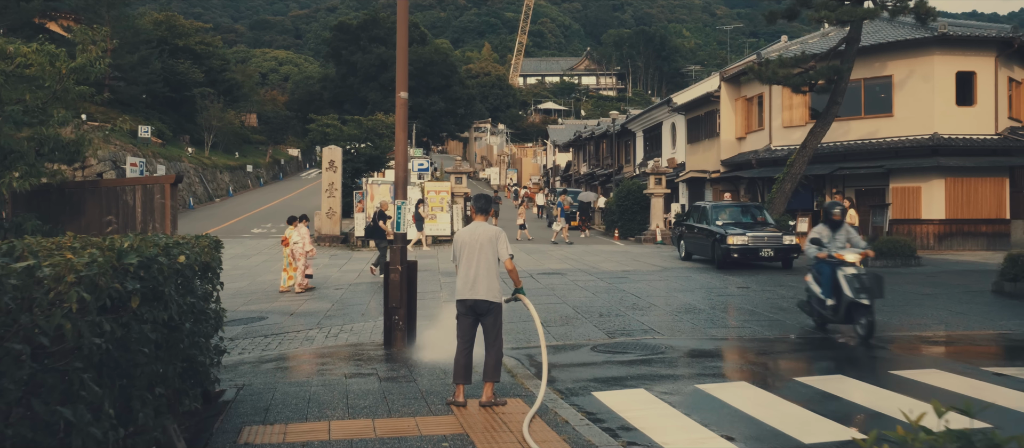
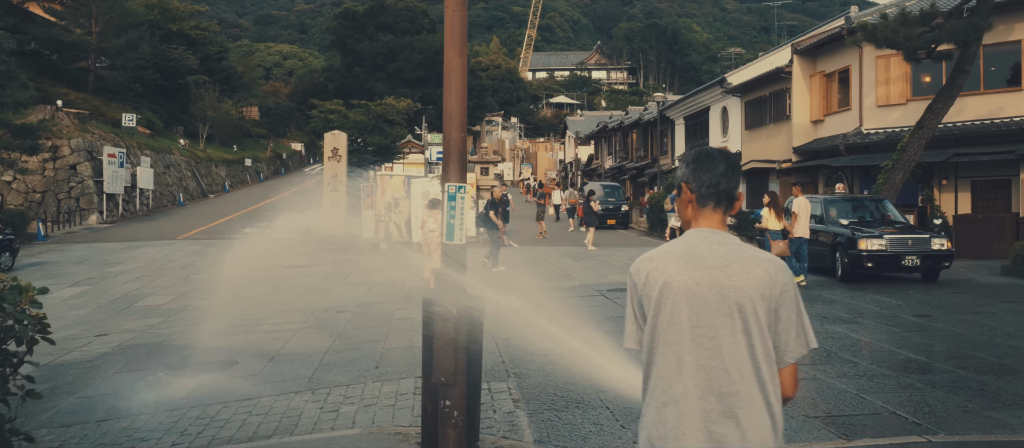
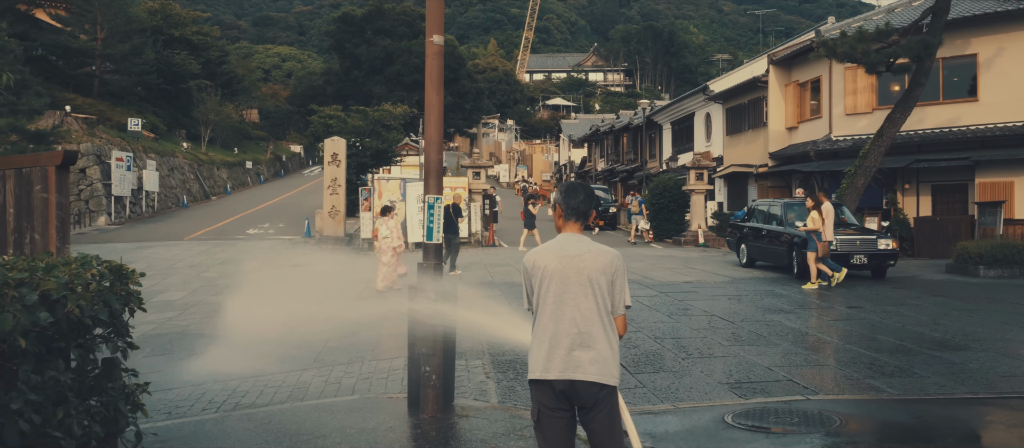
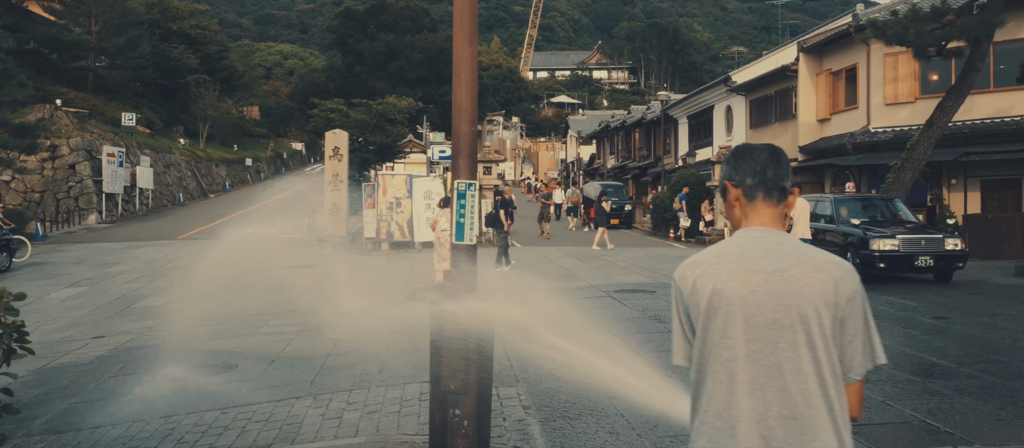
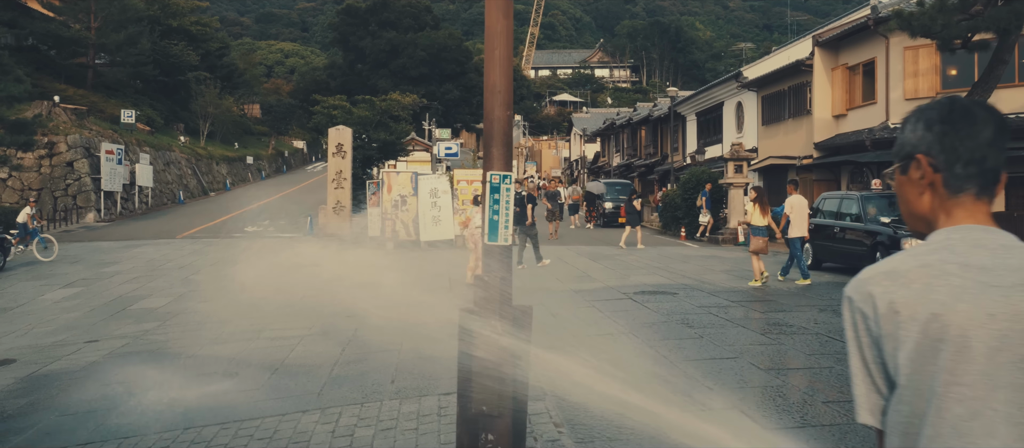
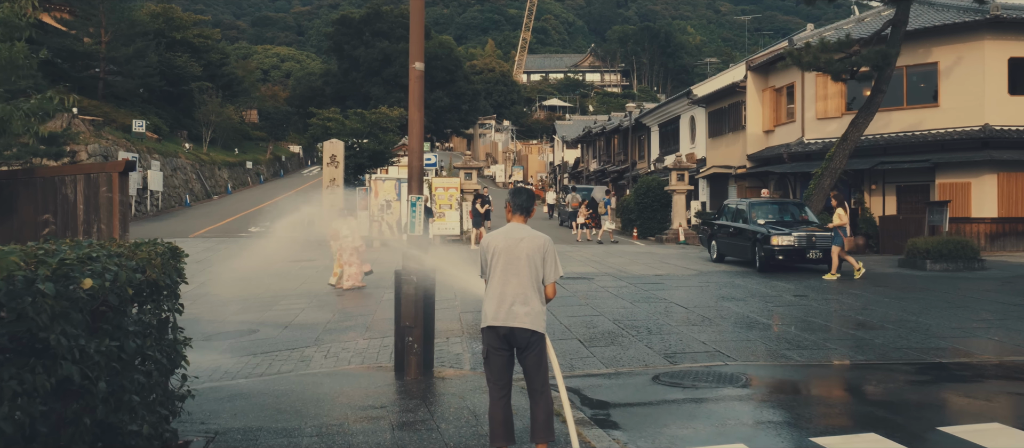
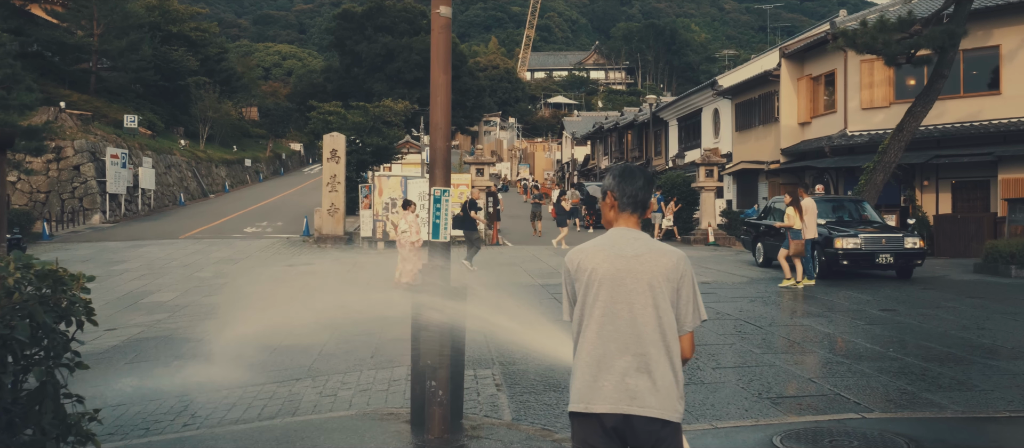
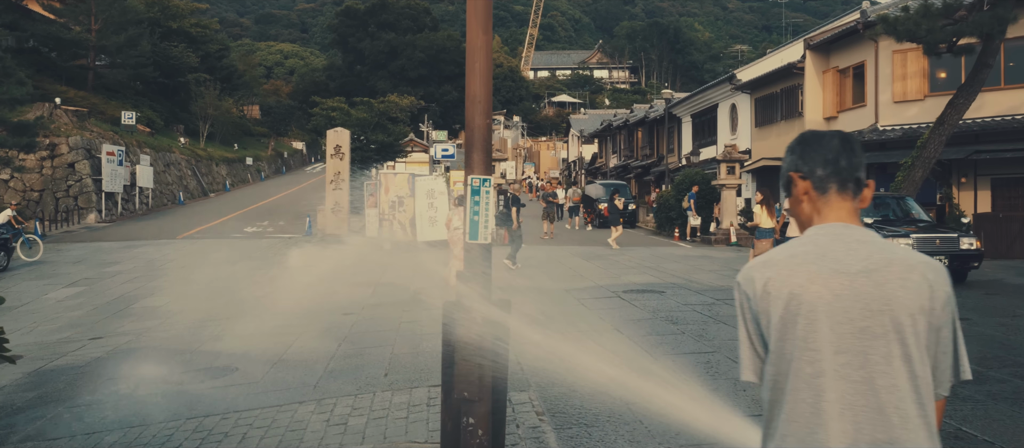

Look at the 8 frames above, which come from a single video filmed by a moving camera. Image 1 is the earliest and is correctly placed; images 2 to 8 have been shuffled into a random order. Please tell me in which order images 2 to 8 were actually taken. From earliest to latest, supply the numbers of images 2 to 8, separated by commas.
6, 3, 7, 2, 4, 8, 5
